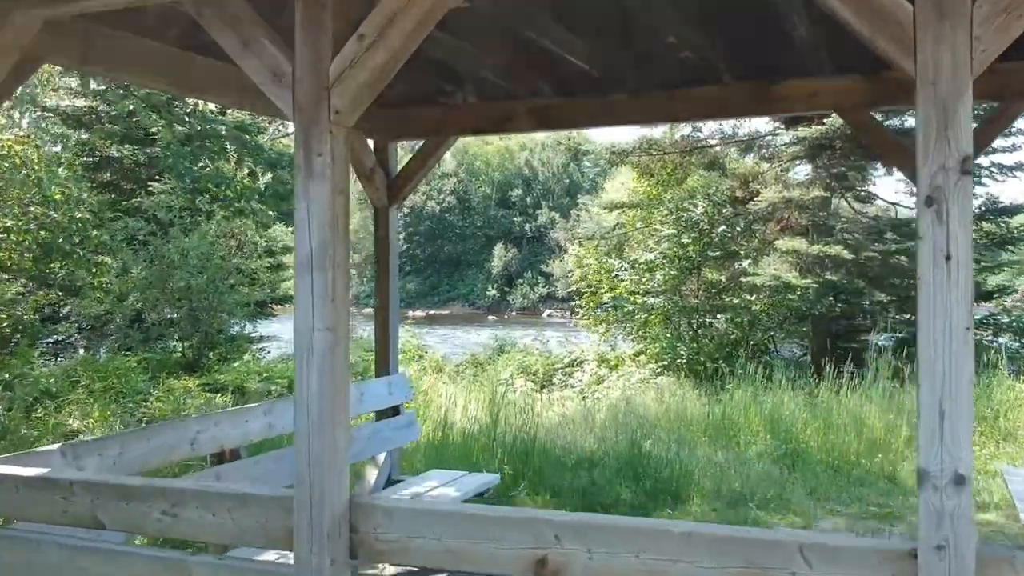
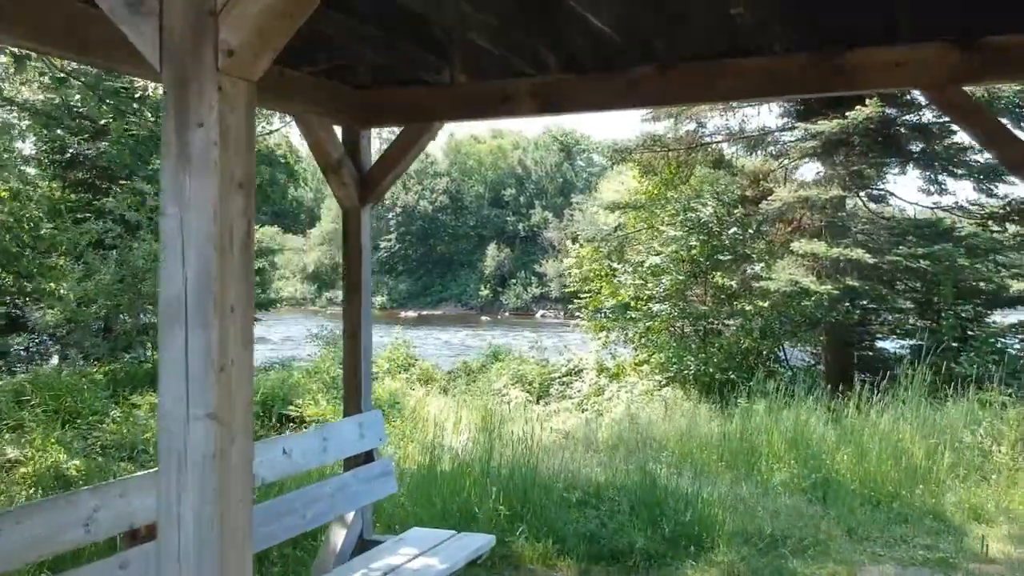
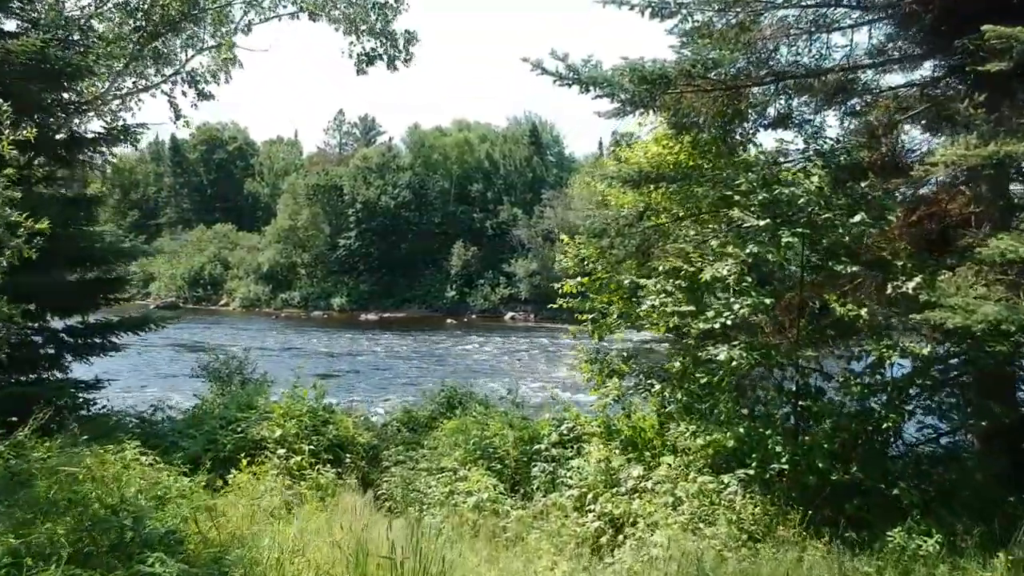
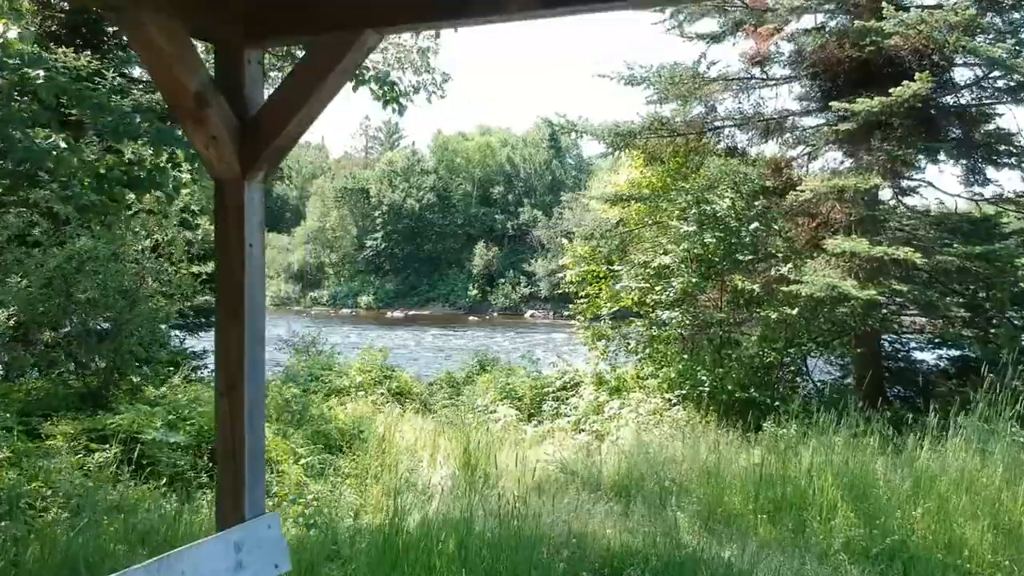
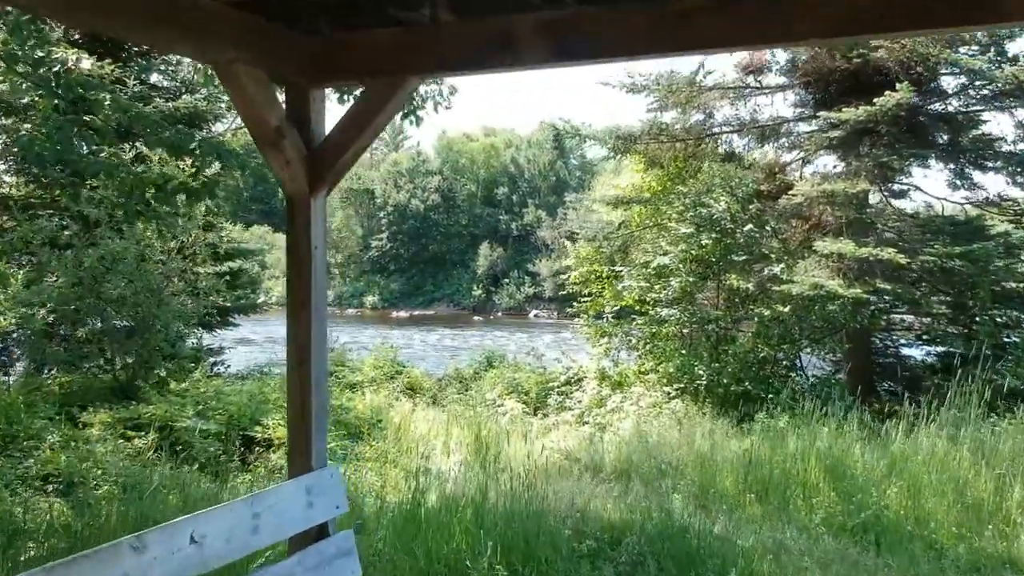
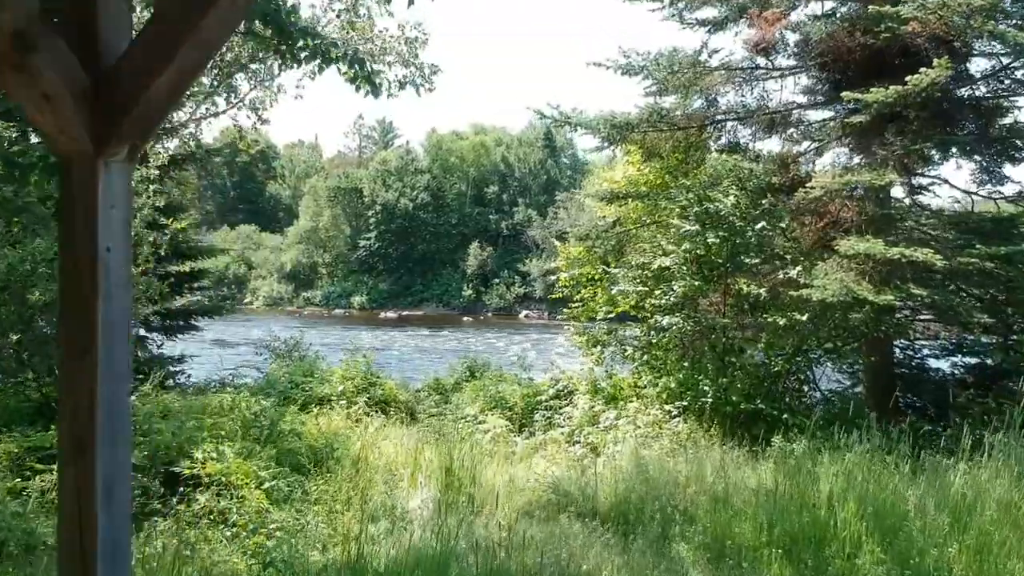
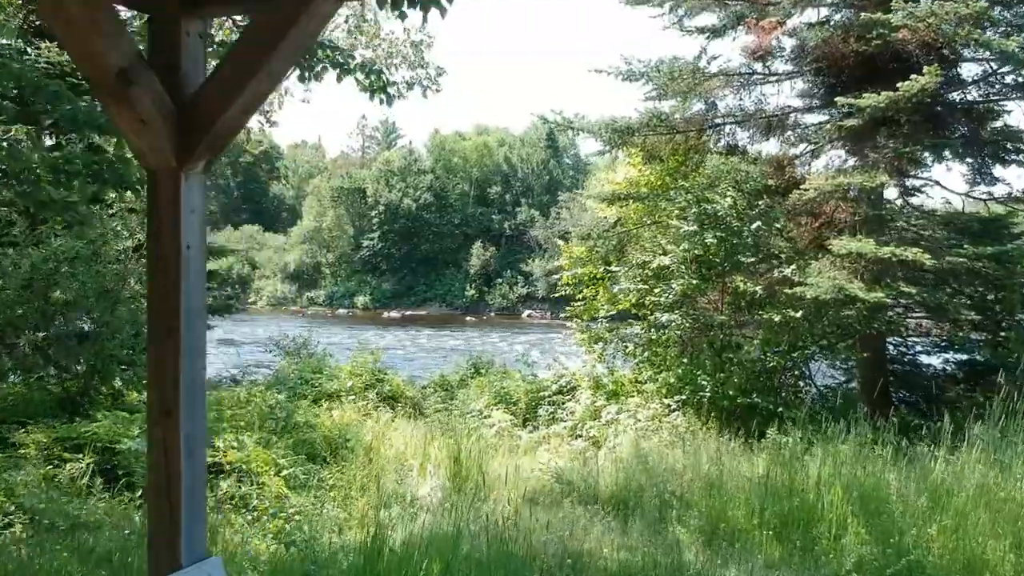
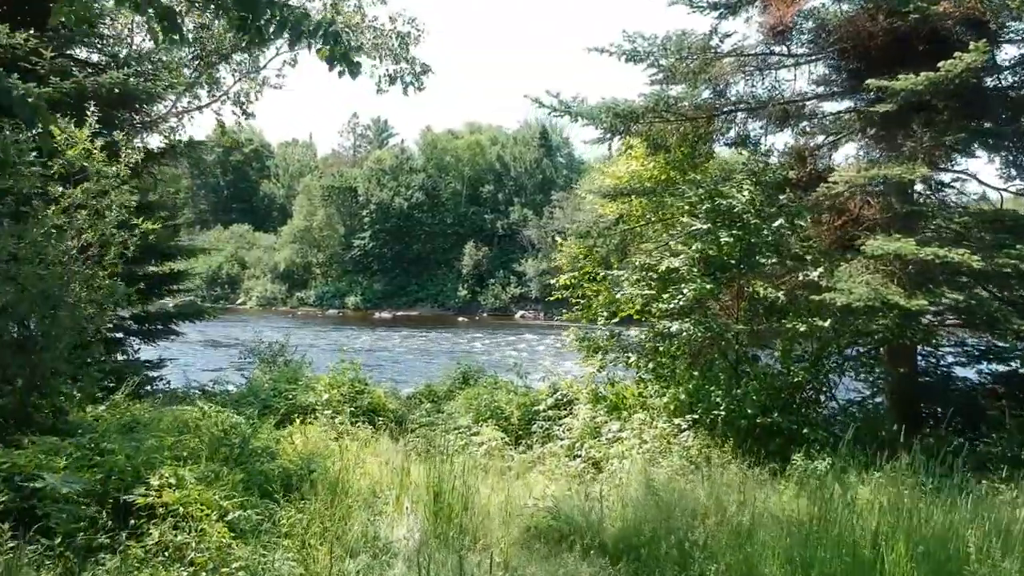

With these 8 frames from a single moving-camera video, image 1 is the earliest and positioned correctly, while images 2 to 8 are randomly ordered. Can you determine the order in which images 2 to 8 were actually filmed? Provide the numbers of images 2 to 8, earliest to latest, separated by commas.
2, 5, 4, 7, 6, 8, 3
